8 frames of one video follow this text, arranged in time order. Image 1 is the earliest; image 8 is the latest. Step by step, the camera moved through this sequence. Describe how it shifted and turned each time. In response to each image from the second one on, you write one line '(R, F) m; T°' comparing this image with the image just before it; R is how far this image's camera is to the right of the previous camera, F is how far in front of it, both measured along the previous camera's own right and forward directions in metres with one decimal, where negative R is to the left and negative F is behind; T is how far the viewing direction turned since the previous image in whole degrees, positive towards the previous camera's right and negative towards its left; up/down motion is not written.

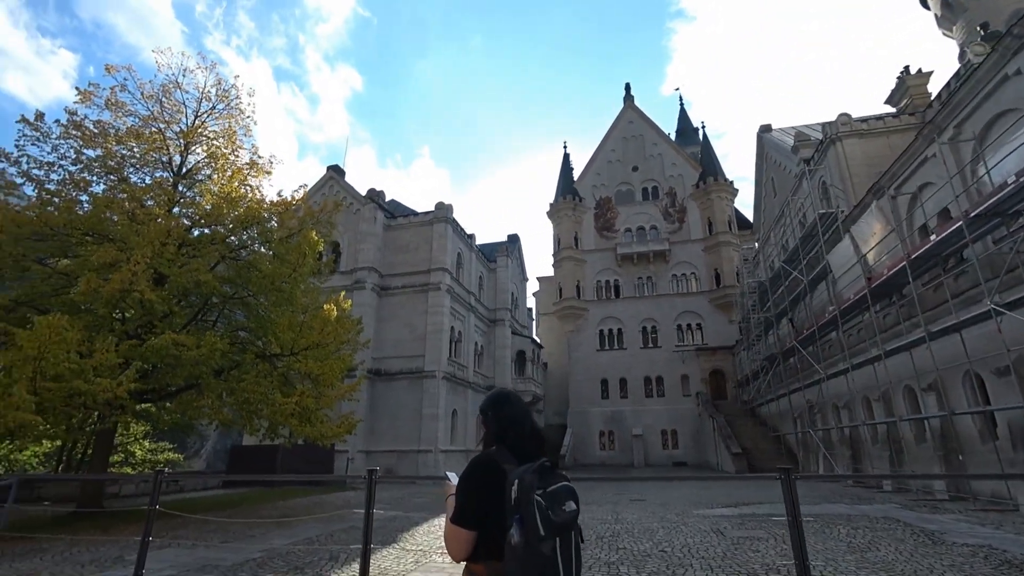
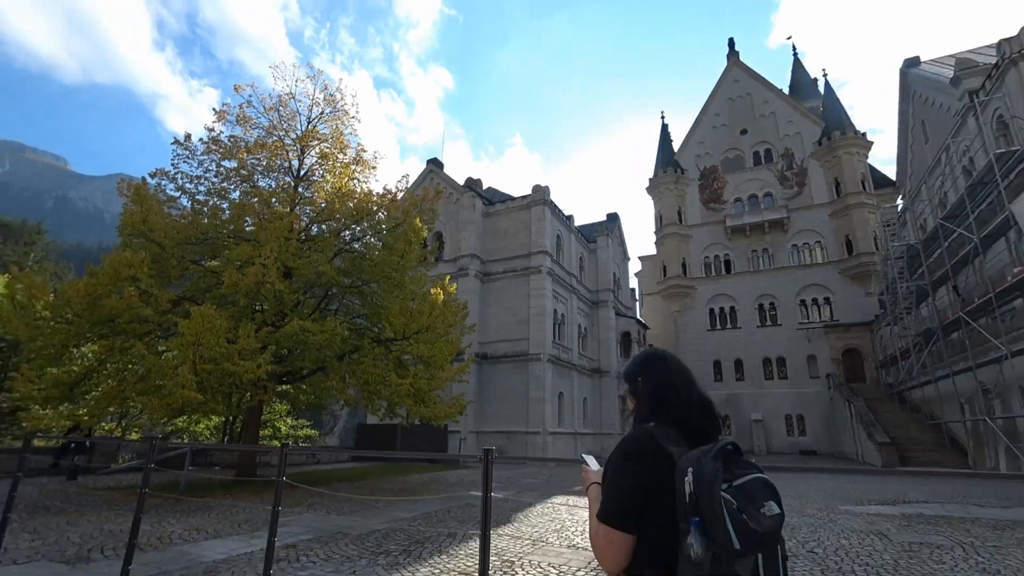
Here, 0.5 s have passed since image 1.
(-0.1, +0.3) m; -12°
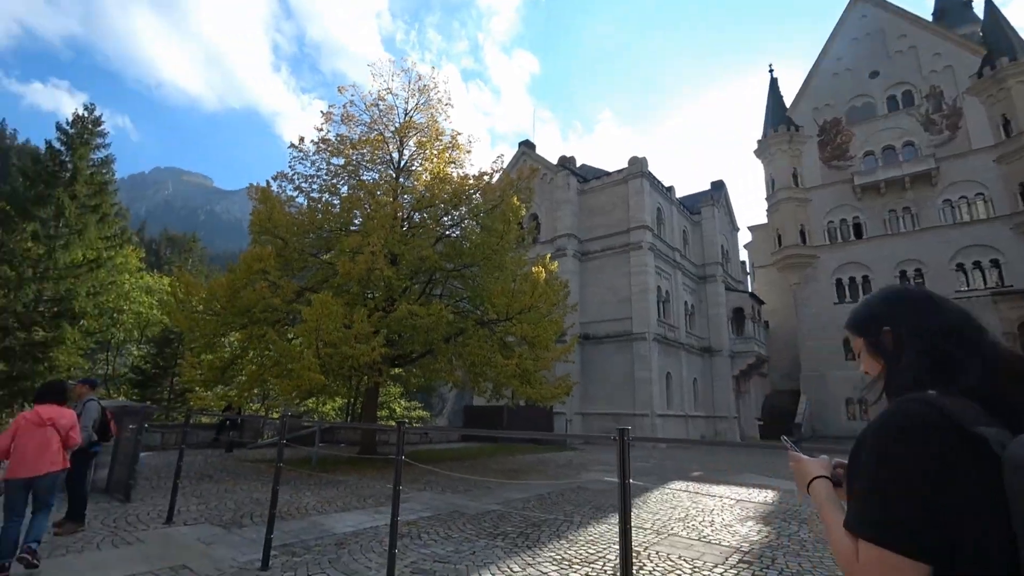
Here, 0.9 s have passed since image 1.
(-0.2, +0.4) m; -11°
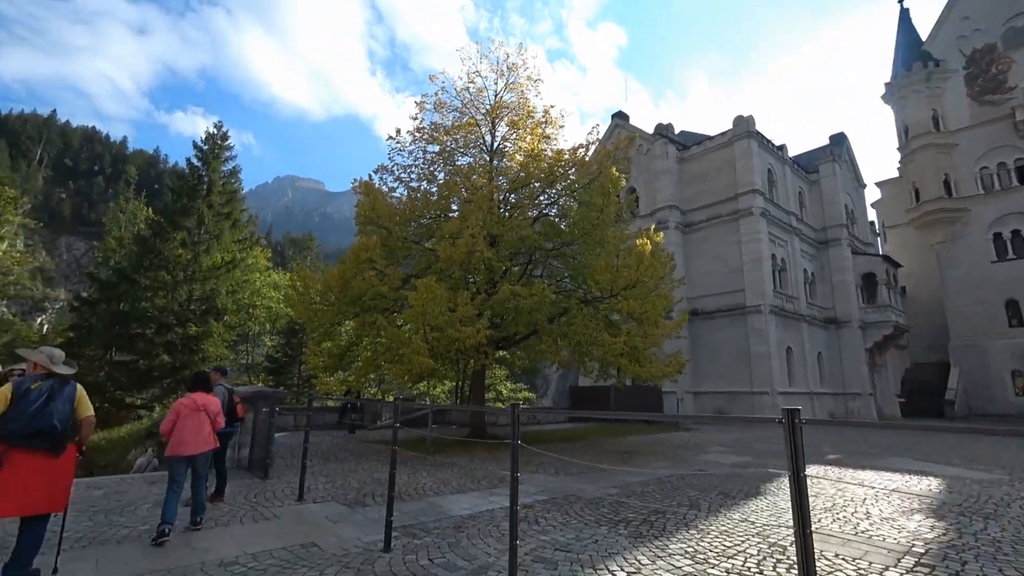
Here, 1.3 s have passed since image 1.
(-0.2, +0.4) m; -11°
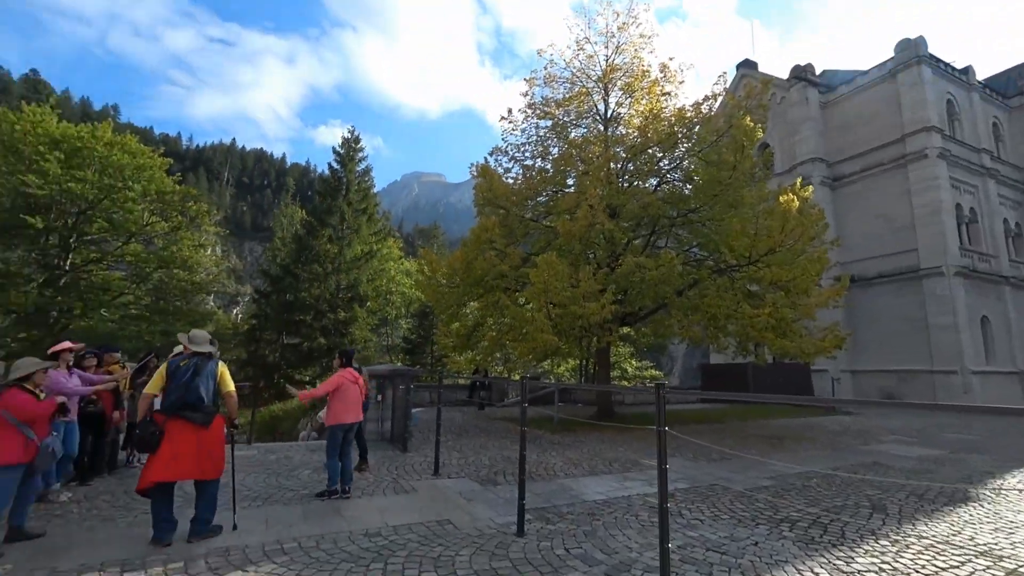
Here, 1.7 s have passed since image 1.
(-0.1, +0.4) m; -14°
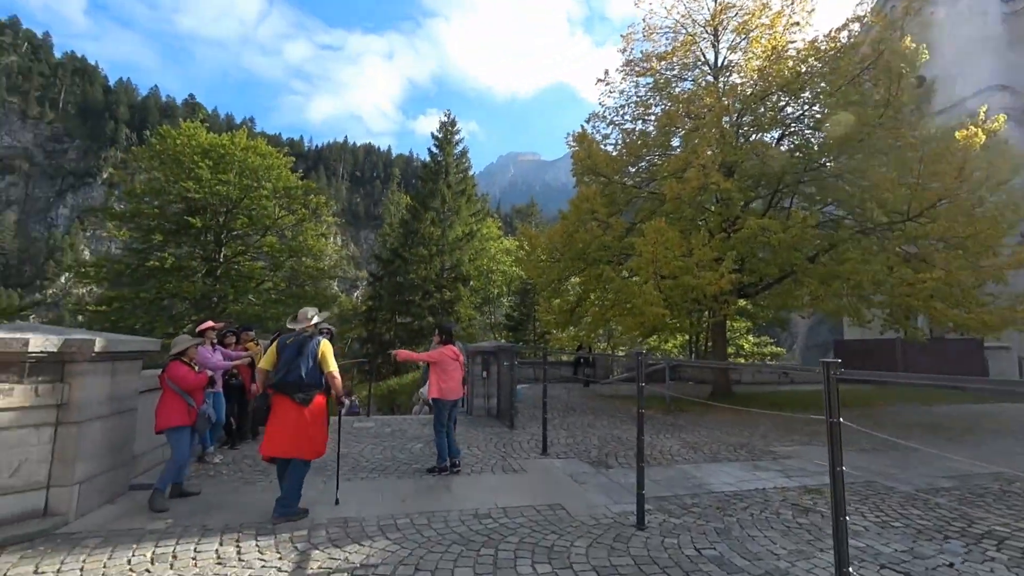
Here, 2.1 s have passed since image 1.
(-0.1, +0.4) m; -12°
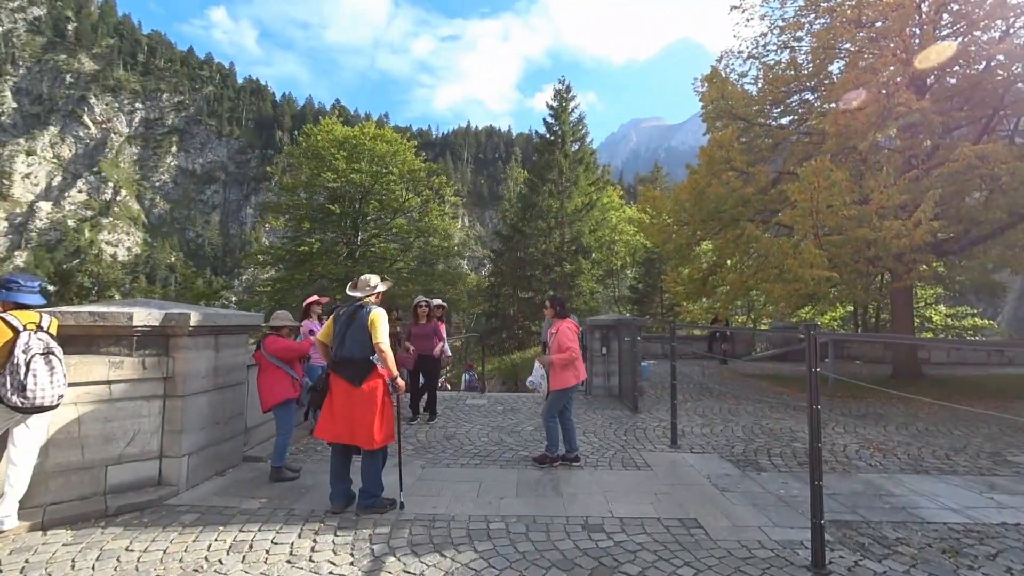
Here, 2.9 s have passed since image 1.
(+0.1, +1.0) m; -14°
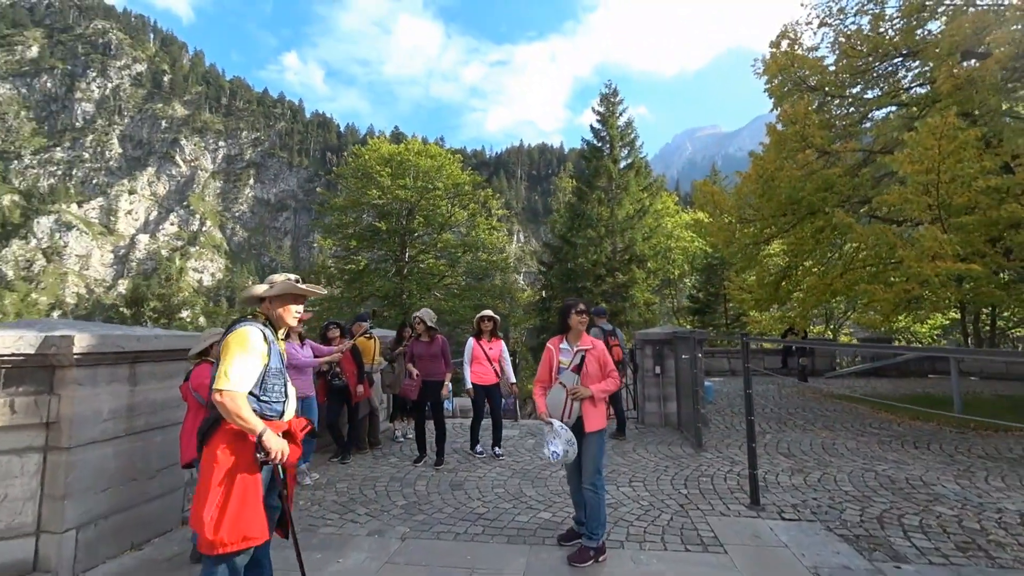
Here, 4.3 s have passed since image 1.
(+0.4, +1.5) m; -6°
